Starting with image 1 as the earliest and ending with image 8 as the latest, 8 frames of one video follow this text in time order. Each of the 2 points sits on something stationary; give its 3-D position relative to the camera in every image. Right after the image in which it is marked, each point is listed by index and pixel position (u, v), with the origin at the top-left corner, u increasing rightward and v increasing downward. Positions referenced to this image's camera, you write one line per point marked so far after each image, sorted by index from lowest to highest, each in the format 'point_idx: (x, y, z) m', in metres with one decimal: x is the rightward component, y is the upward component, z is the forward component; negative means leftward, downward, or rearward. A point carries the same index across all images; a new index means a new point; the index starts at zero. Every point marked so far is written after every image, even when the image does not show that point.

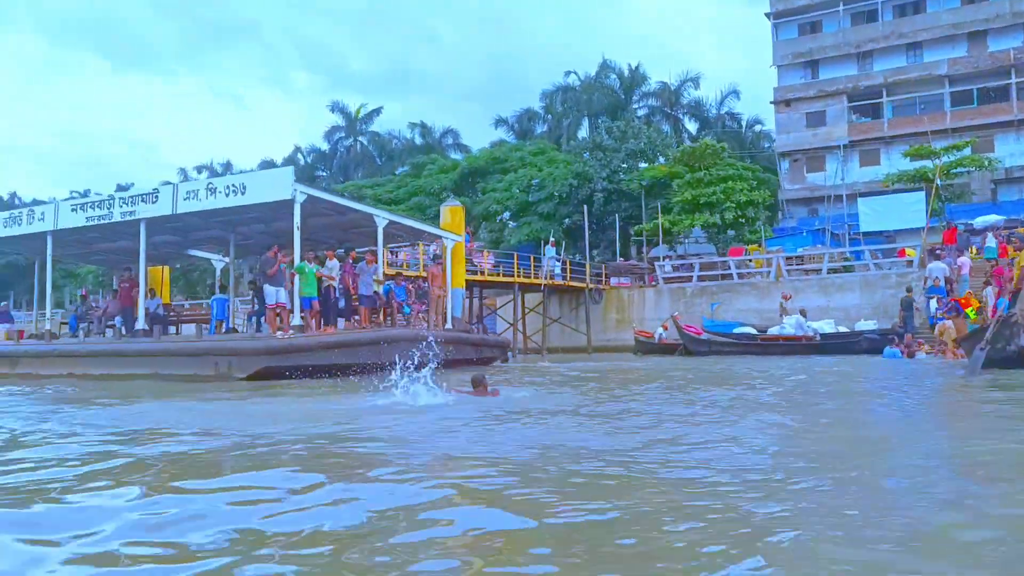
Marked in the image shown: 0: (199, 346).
0: (-4.1, -0.8, +11.0) m
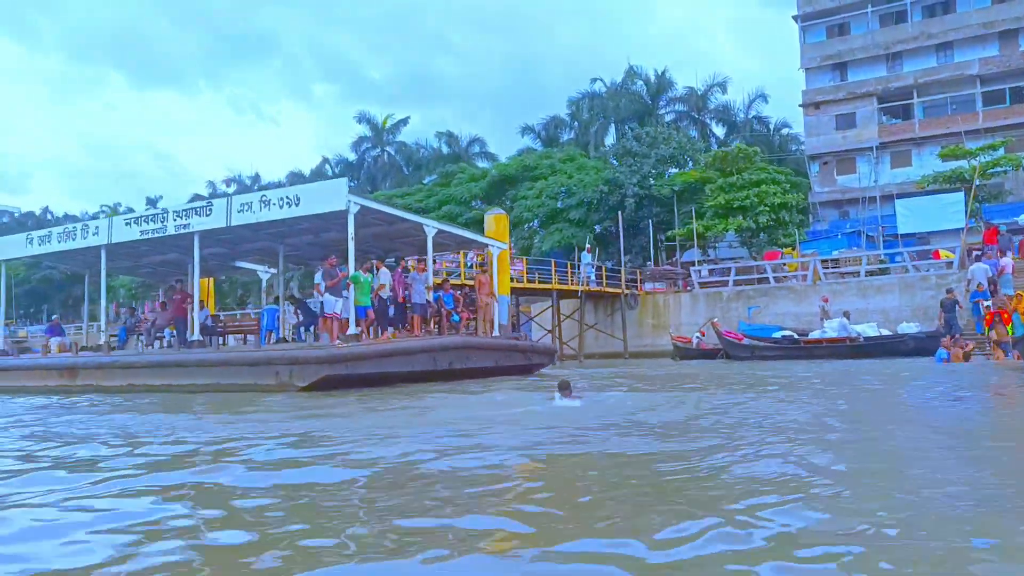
0: (-3.4, -0.9, +11.2) m
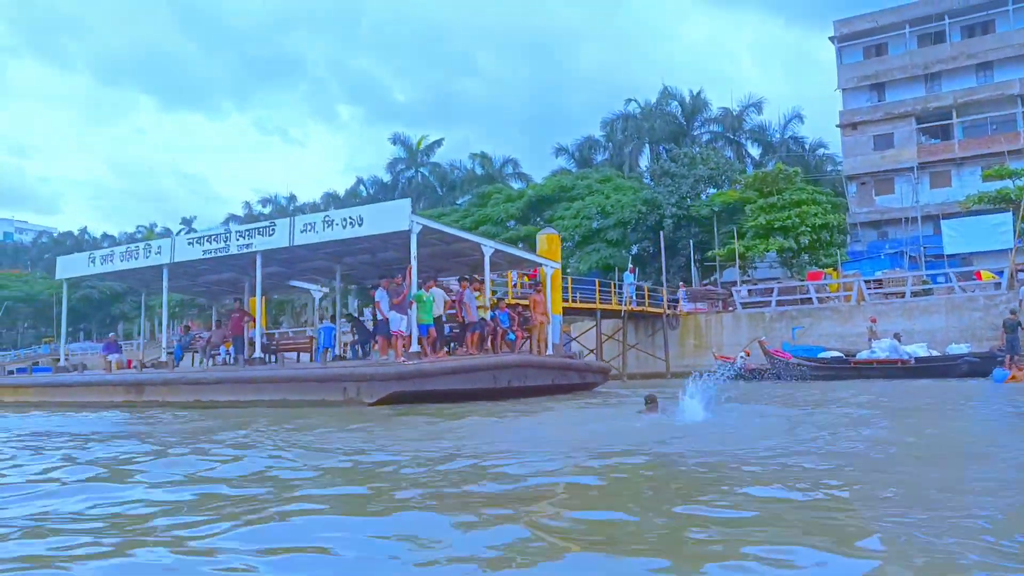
0: (-2.5, -1.2, +11.4) m
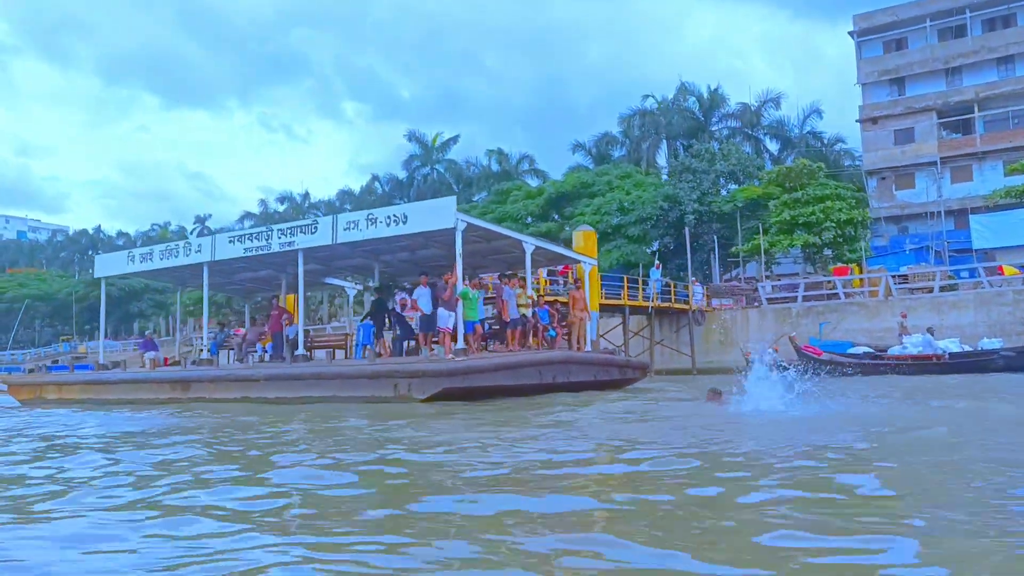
0: (-1.9, -1.1, +11.5) m
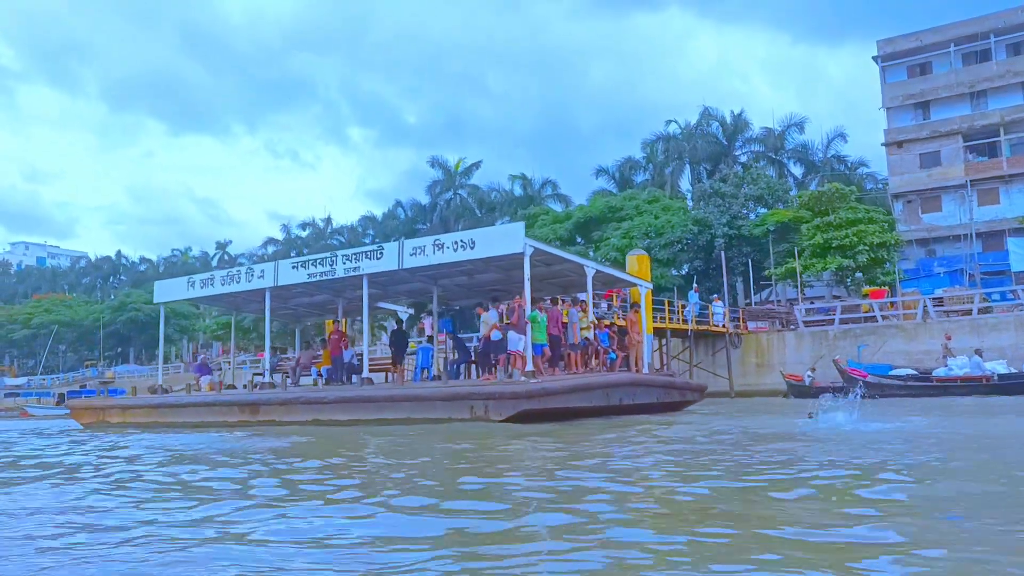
0: (-0.8, -1.5, +11.7) m
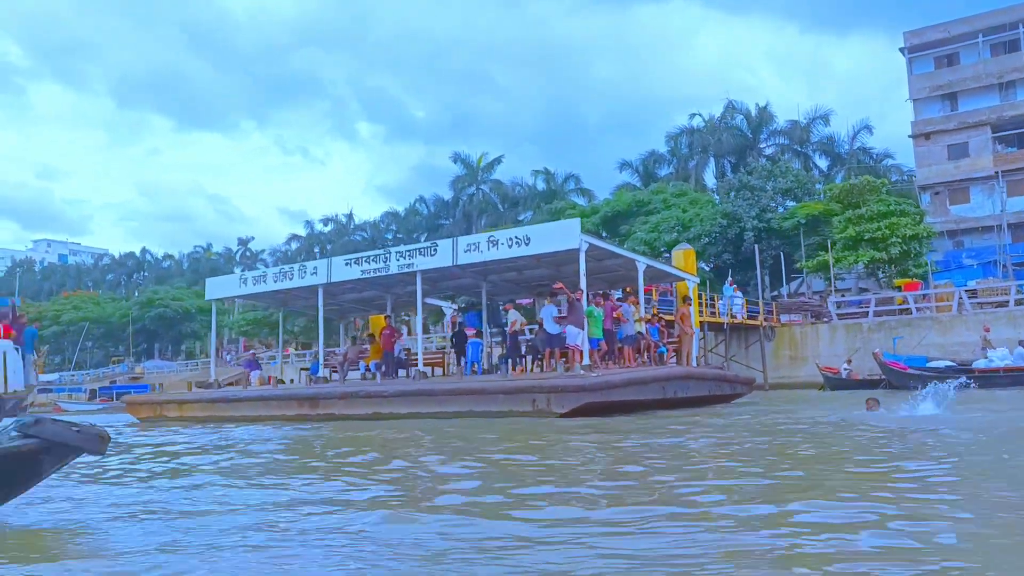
0: (0.0, -1.4, +12.0) m
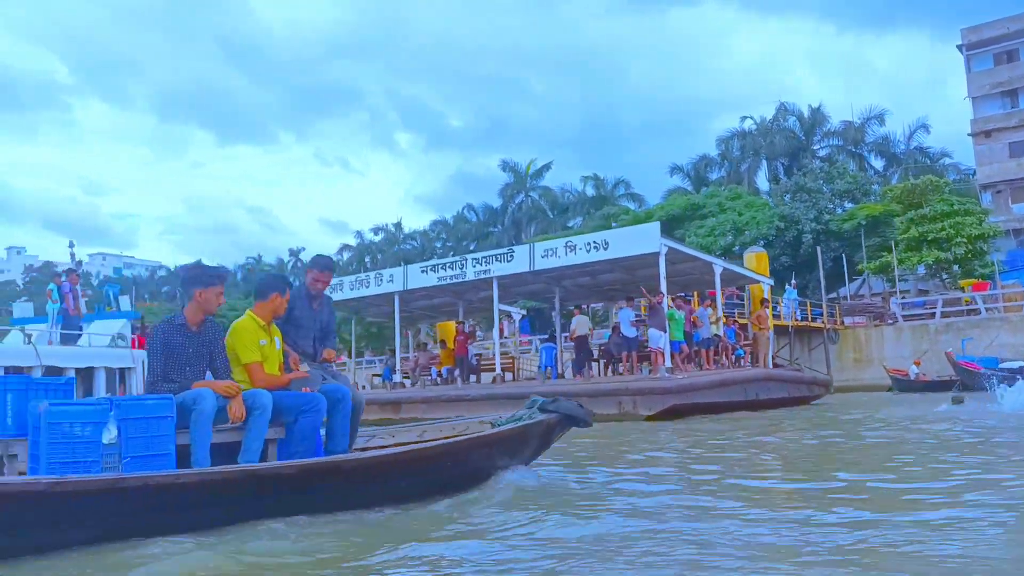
0: (+1.3, -1.5, +12.1) m
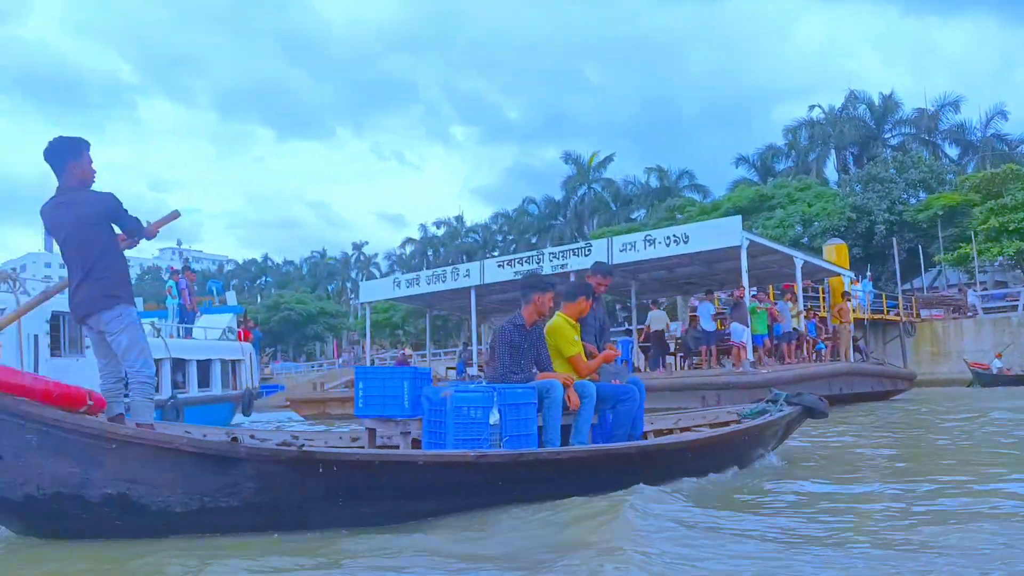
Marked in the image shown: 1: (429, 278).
0: (+2.5, -1.4, +12.2) m
1: (-1.8, +0.2, +17.2) m
